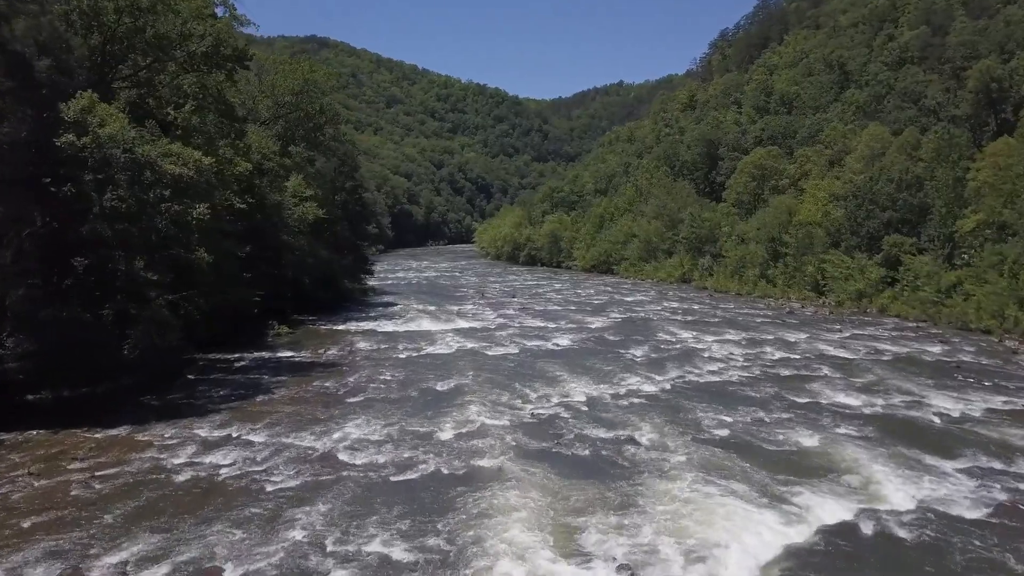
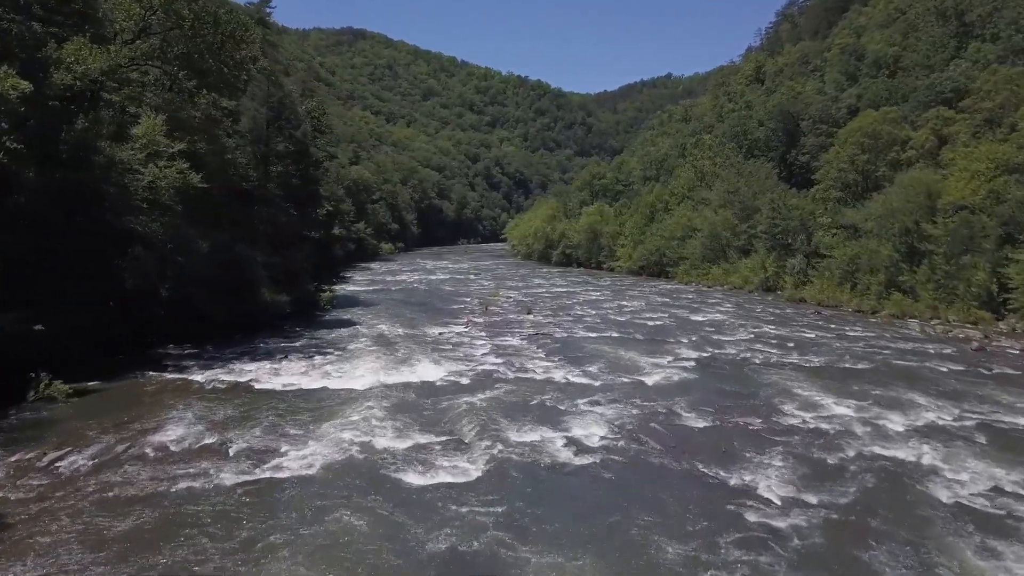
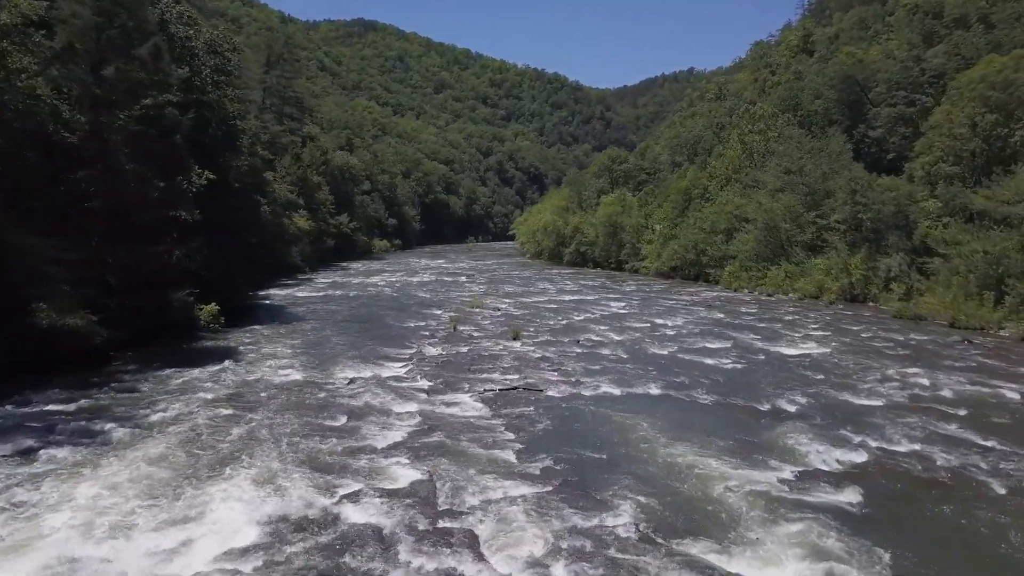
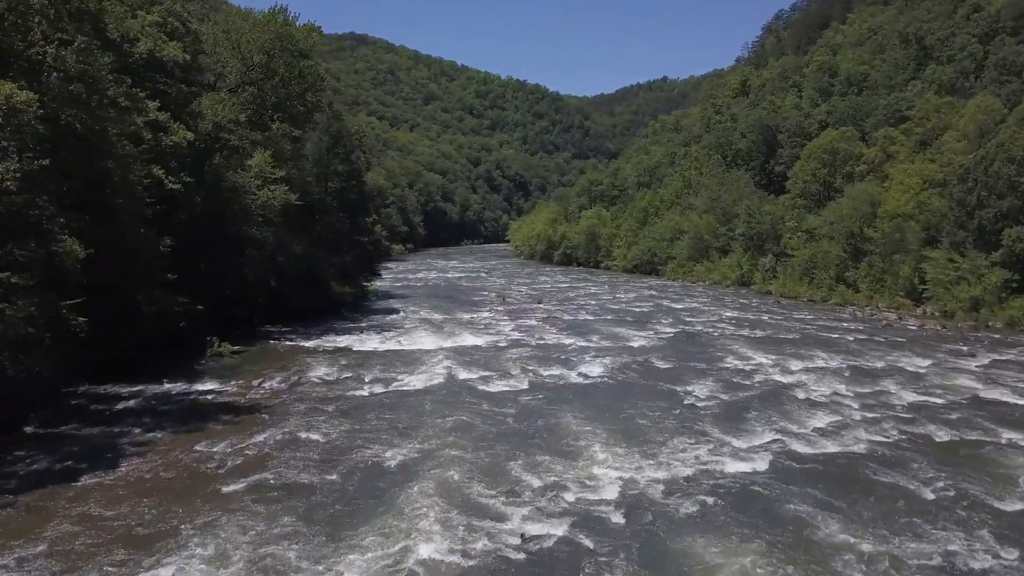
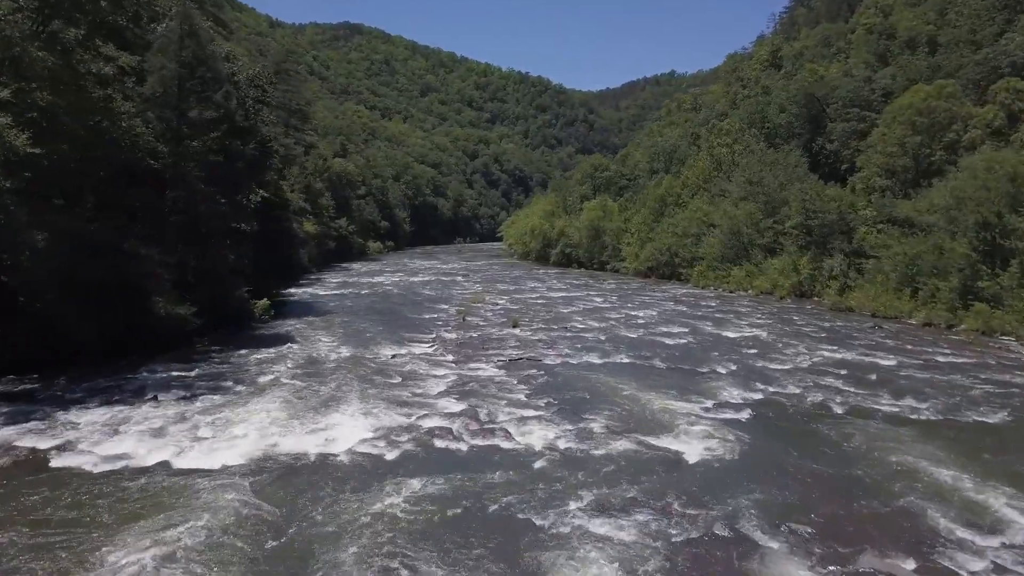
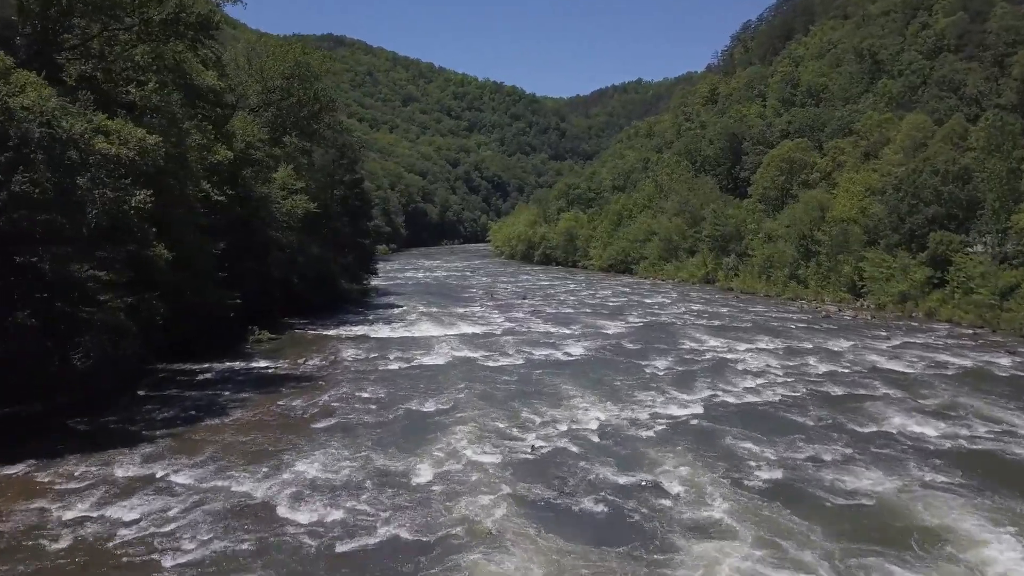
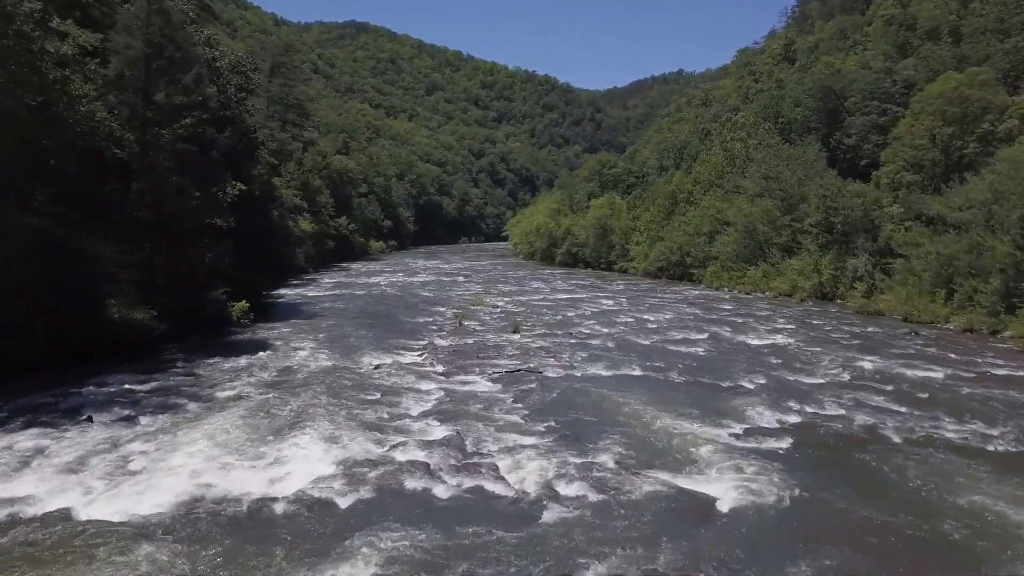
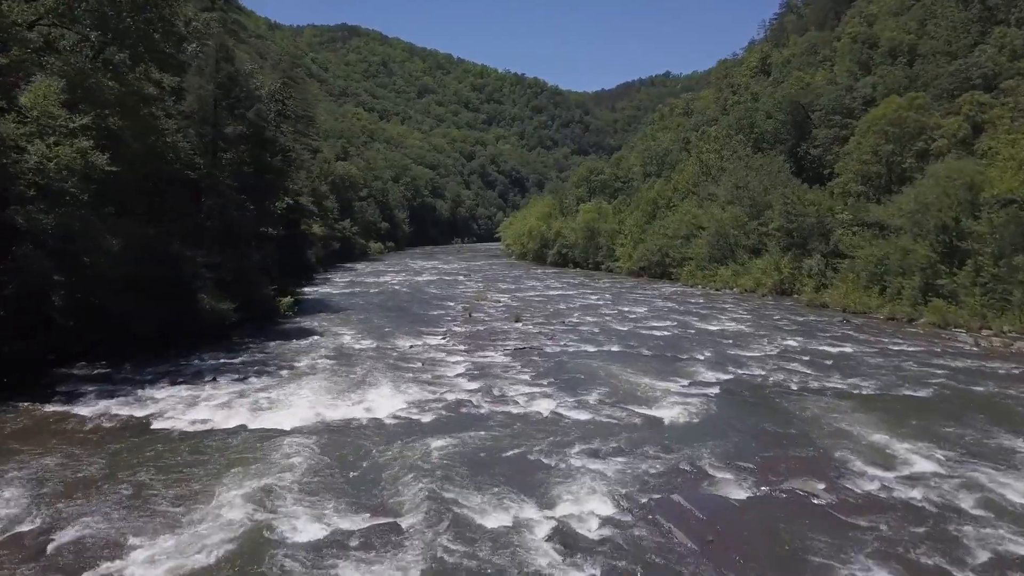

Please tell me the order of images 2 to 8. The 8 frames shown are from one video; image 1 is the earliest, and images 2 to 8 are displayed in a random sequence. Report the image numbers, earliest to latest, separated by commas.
6, 4, 2, 8, 5, 7, 3
